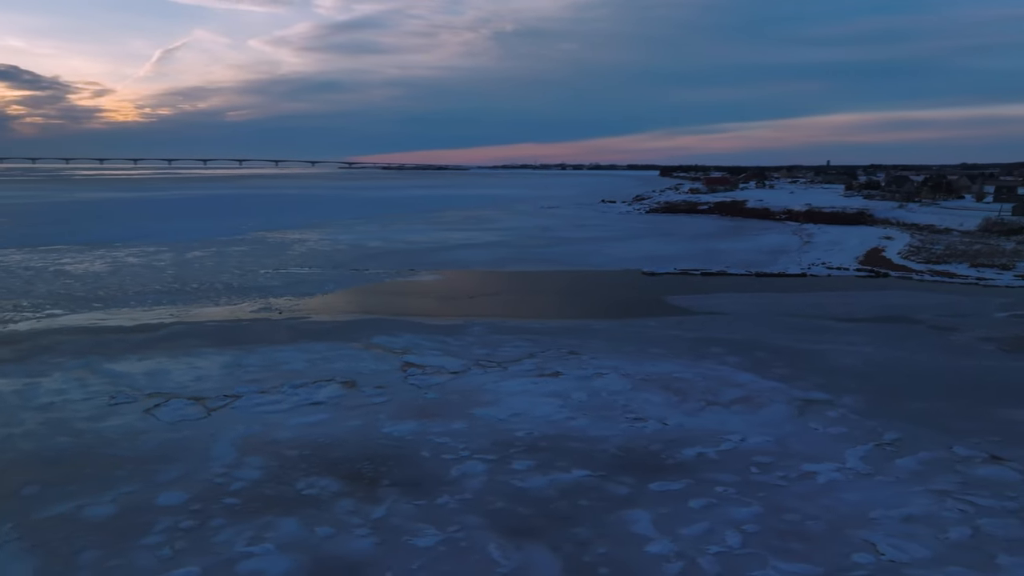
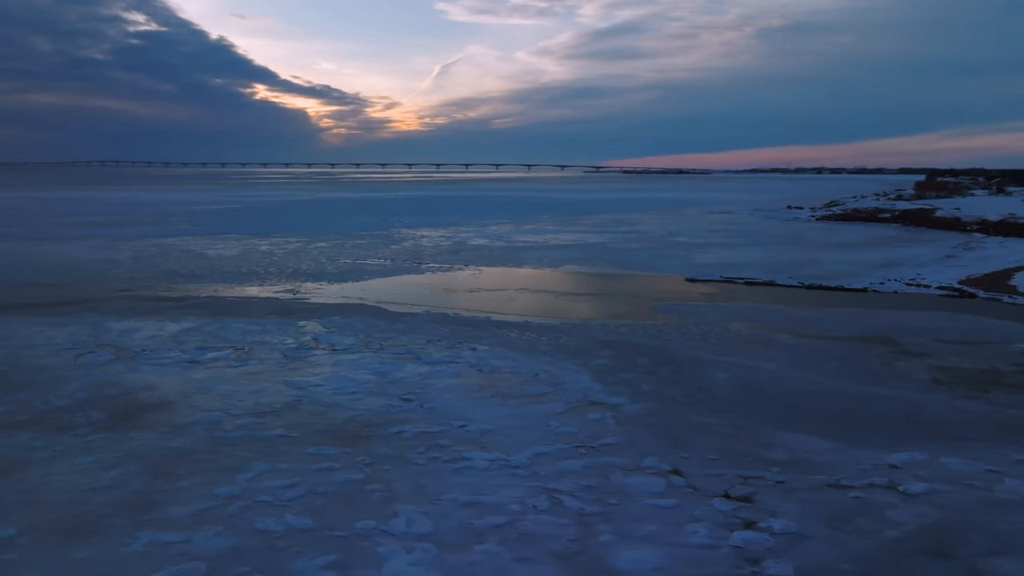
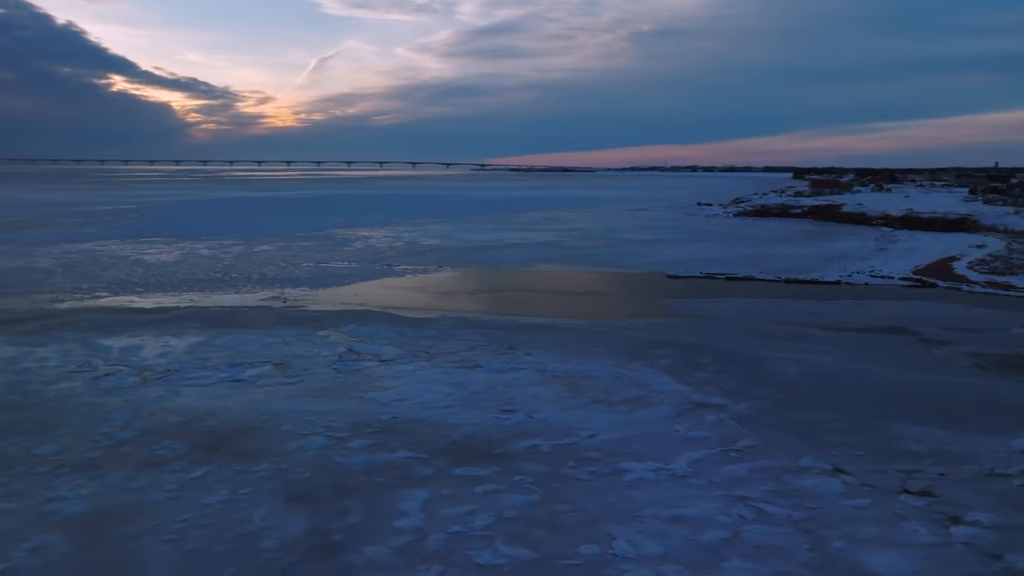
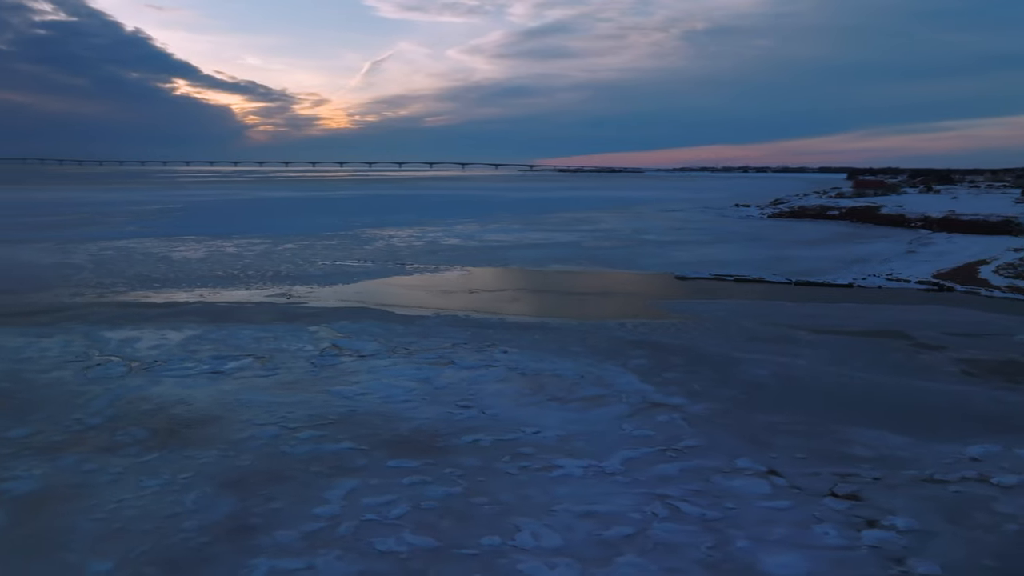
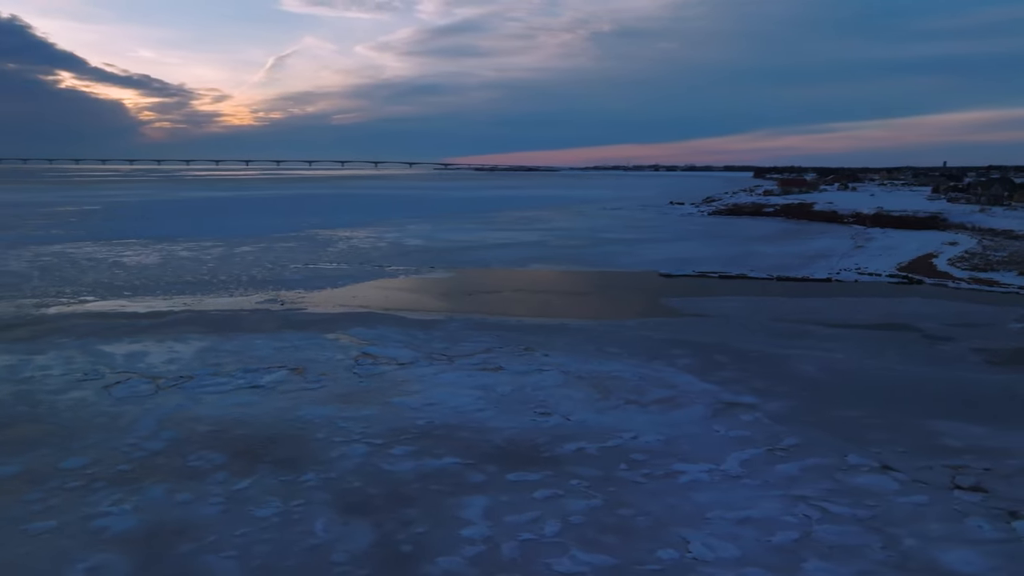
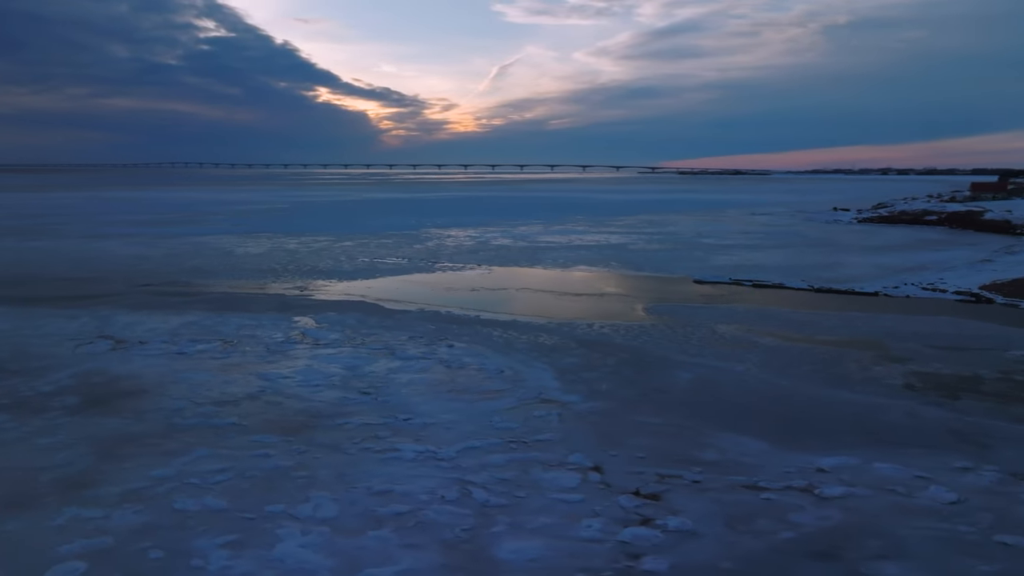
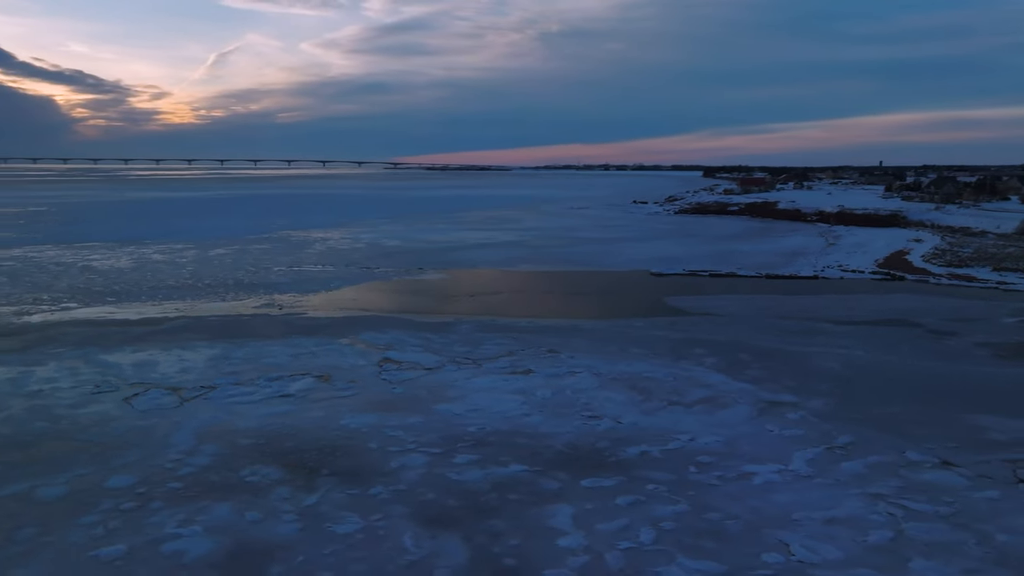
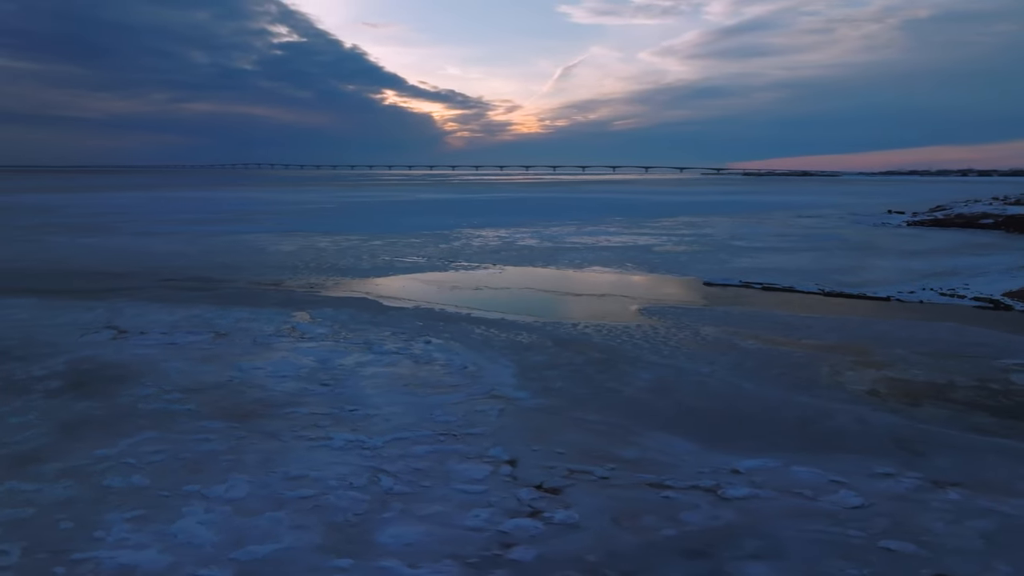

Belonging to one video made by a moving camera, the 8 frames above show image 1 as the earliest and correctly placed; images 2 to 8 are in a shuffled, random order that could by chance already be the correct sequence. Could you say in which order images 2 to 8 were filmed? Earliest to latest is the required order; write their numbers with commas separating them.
7, 5, 3, 4, 2, 6, 8
